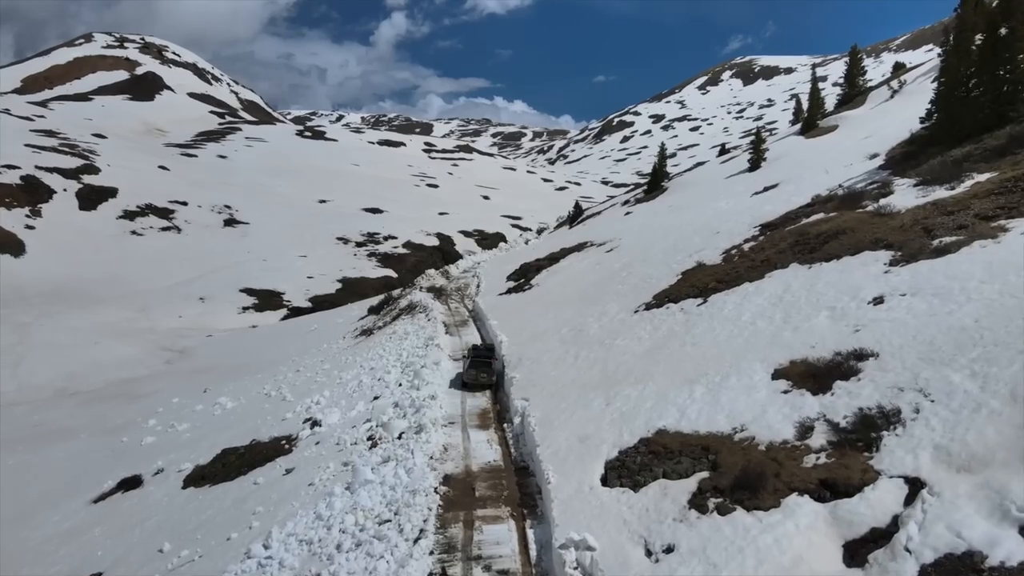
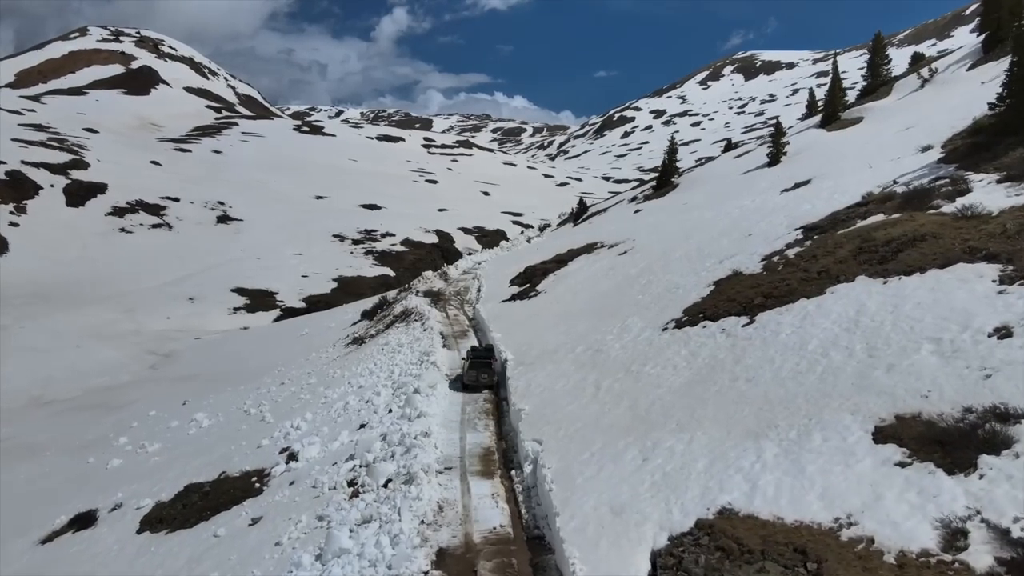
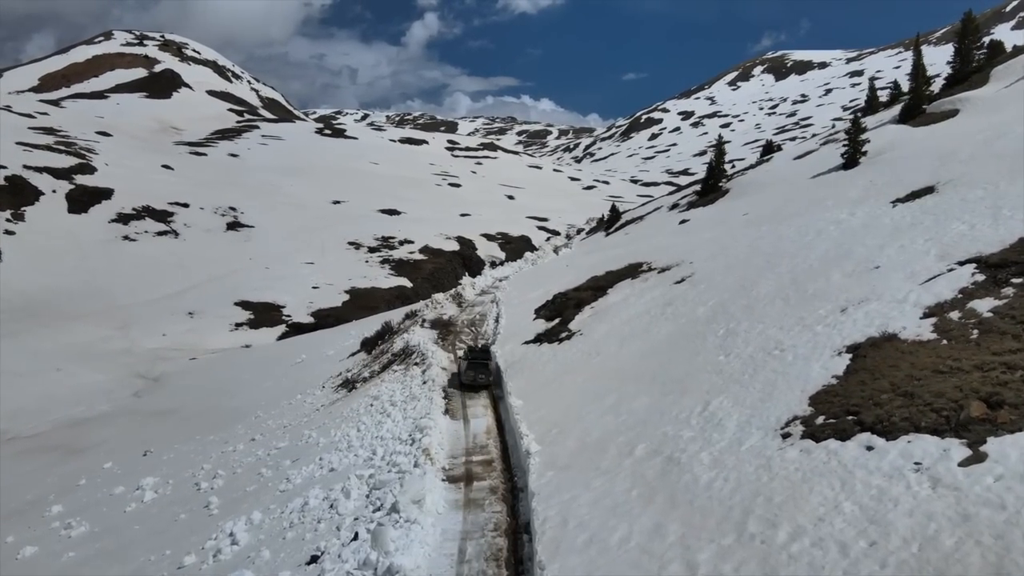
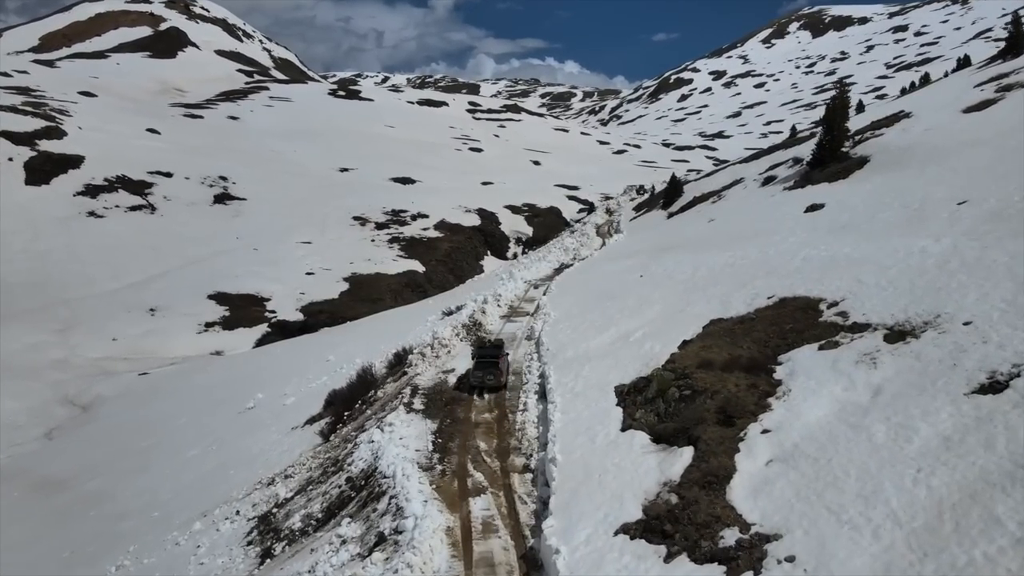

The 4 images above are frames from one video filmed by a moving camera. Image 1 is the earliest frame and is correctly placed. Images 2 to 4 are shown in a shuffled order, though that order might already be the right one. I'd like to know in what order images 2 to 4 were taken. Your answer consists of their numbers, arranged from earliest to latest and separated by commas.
2, 3, 4
